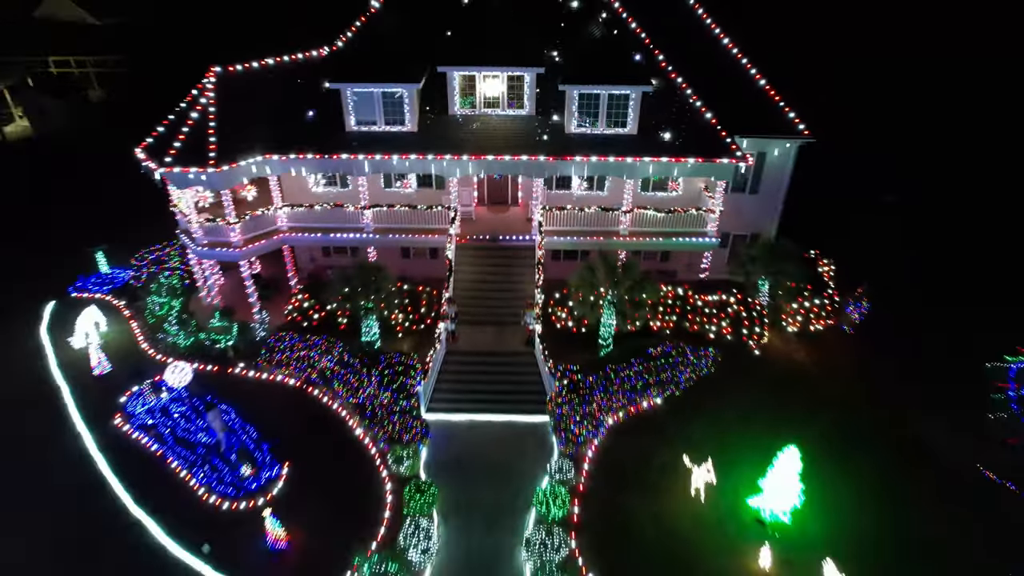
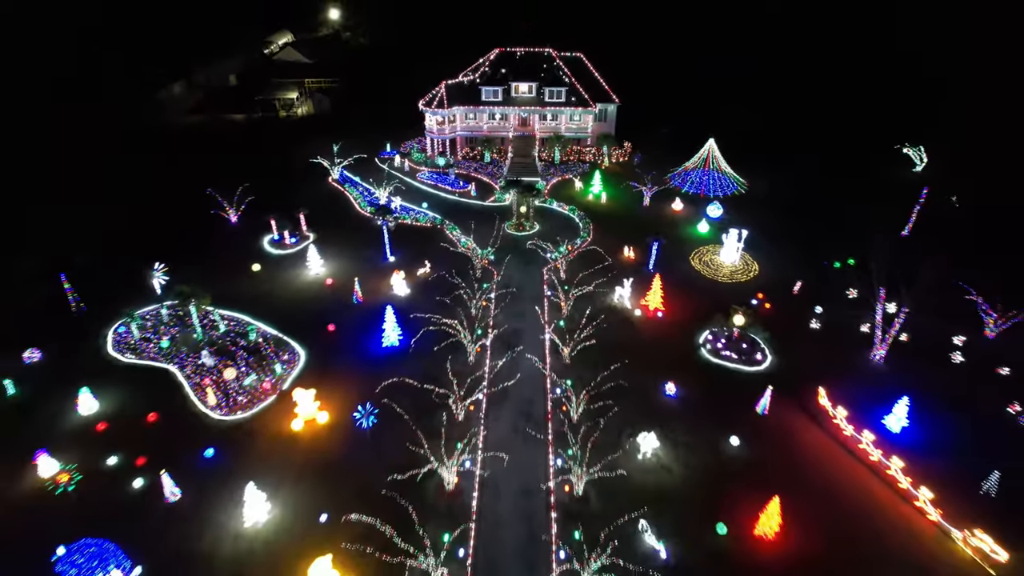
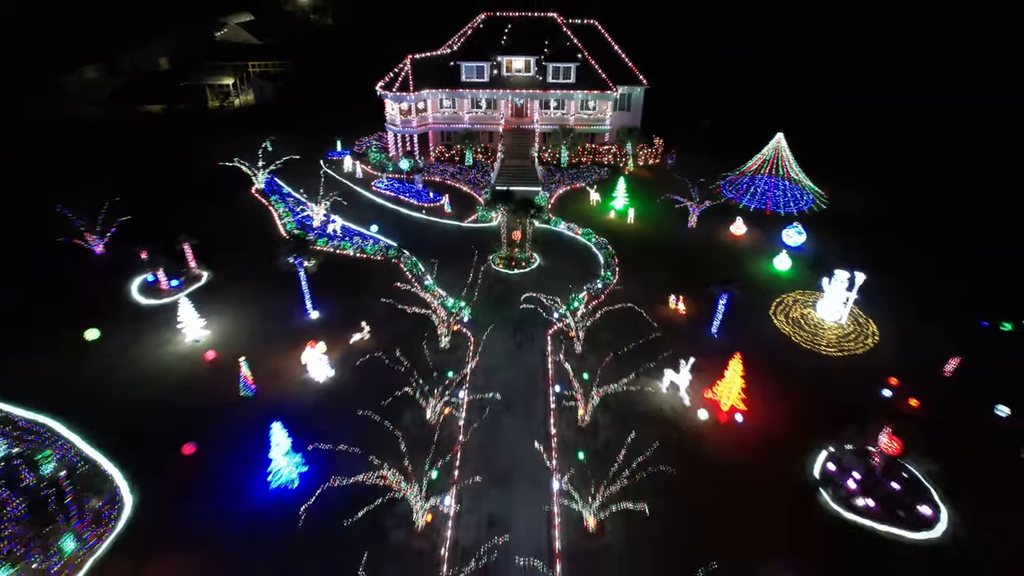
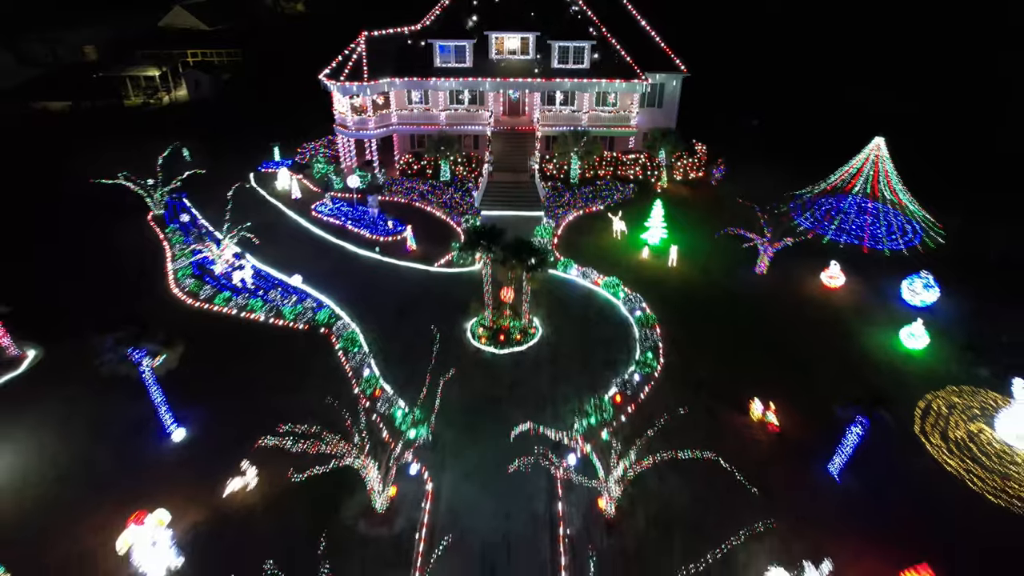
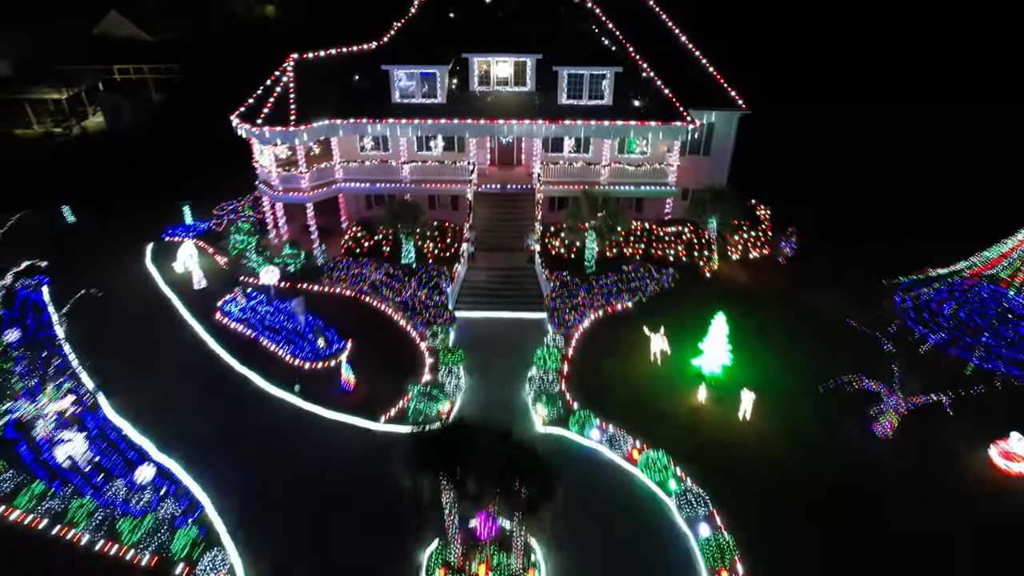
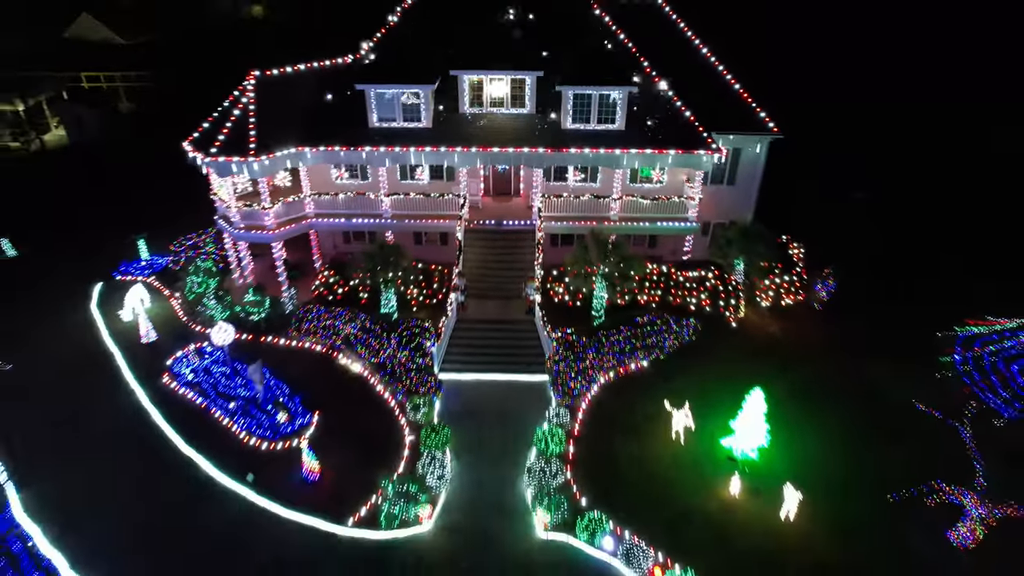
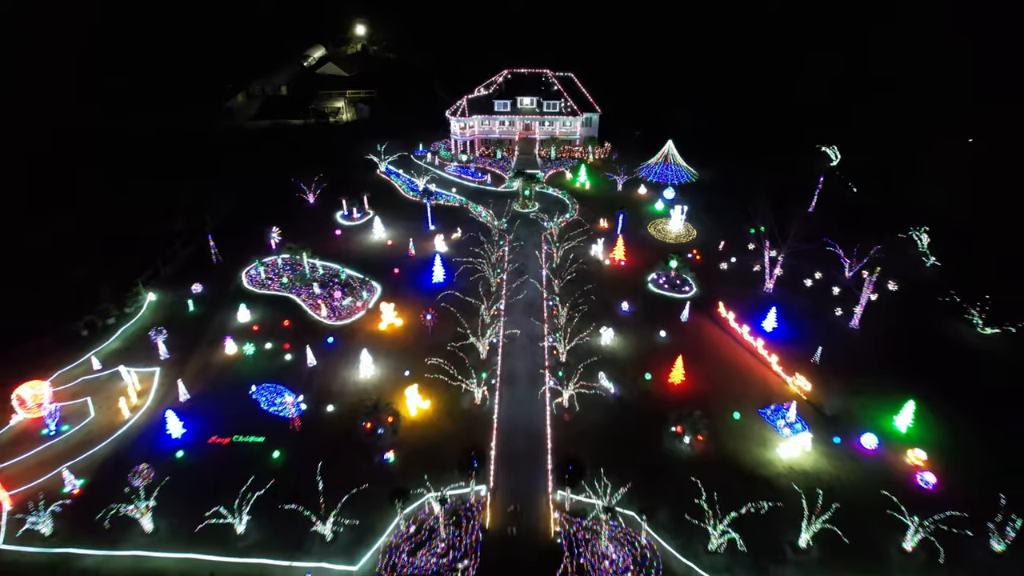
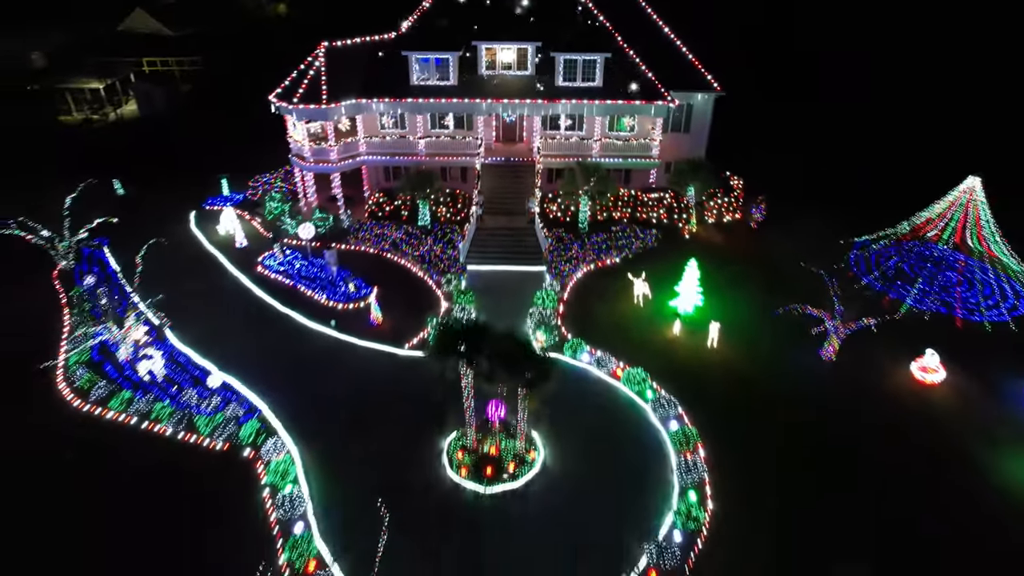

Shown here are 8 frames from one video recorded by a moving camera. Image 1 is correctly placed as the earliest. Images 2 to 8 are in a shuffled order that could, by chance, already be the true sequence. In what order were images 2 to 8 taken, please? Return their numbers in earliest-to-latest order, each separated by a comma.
6, 5, 8, 4, 3, 2, 7
